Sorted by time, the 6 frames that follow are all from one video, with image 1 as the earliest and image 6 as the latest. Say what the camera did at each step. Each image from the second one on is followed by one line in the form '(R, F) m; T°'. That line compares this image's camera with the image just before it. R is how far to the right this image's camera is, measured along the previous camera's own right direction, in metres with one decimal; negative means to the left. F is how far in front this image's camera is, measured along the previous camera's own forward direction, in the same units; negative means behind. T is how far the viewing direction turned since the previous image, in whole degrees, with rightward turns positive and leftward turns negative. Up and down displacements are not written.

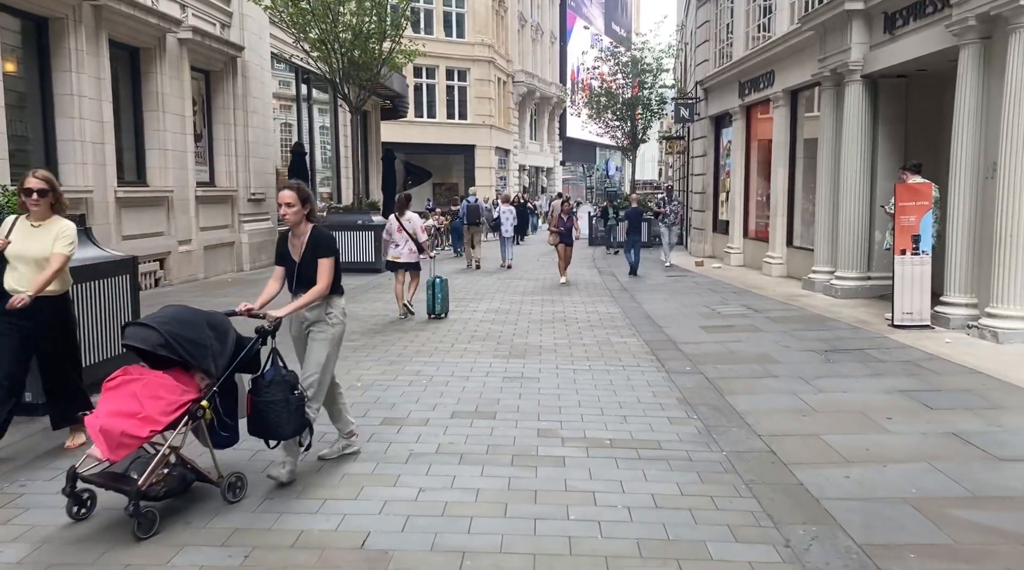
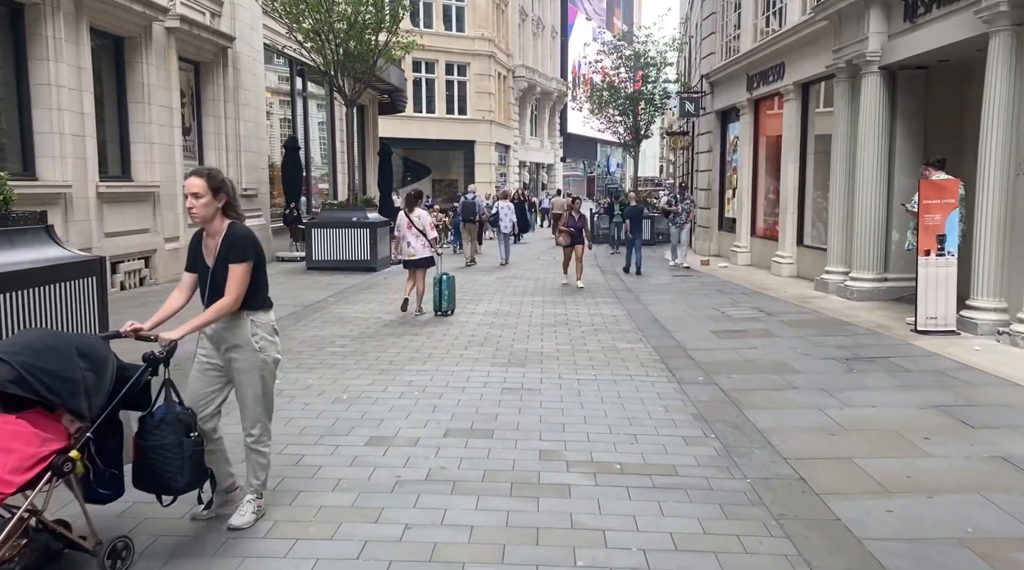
(0.0, +0.6) m; 0°
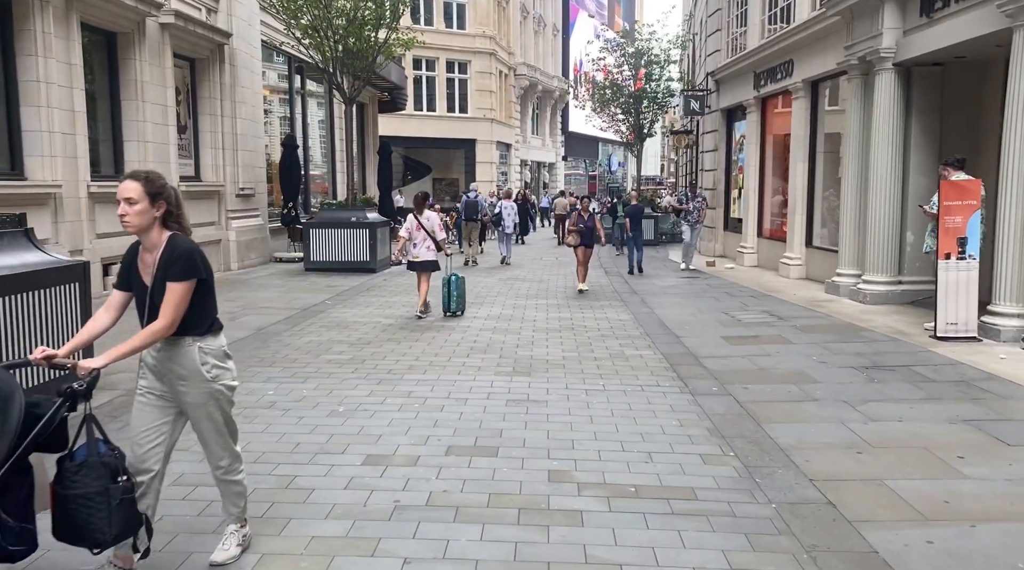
(0.0, +0.3) m; 0°
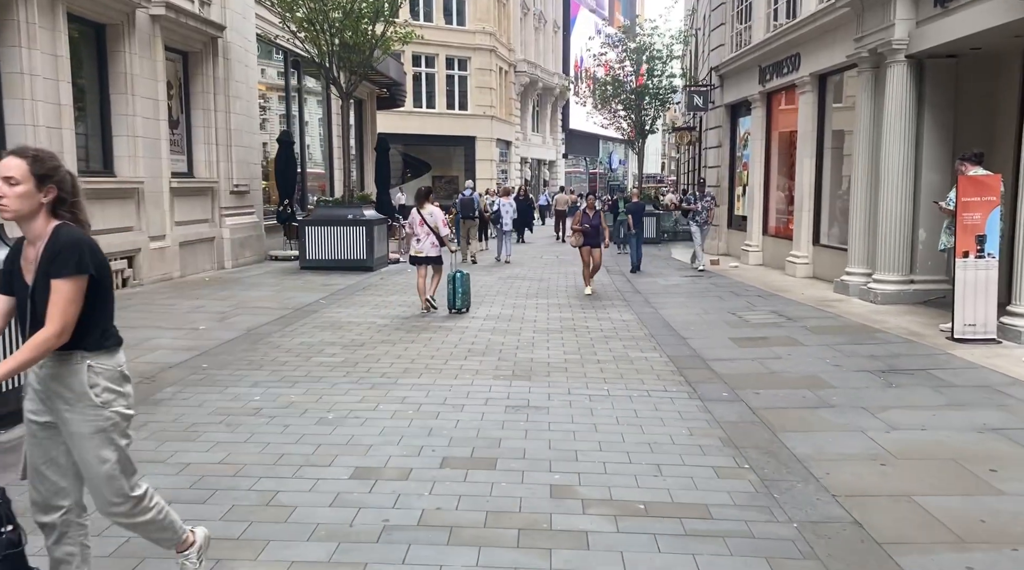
(0.0, +0.4) m; 0°
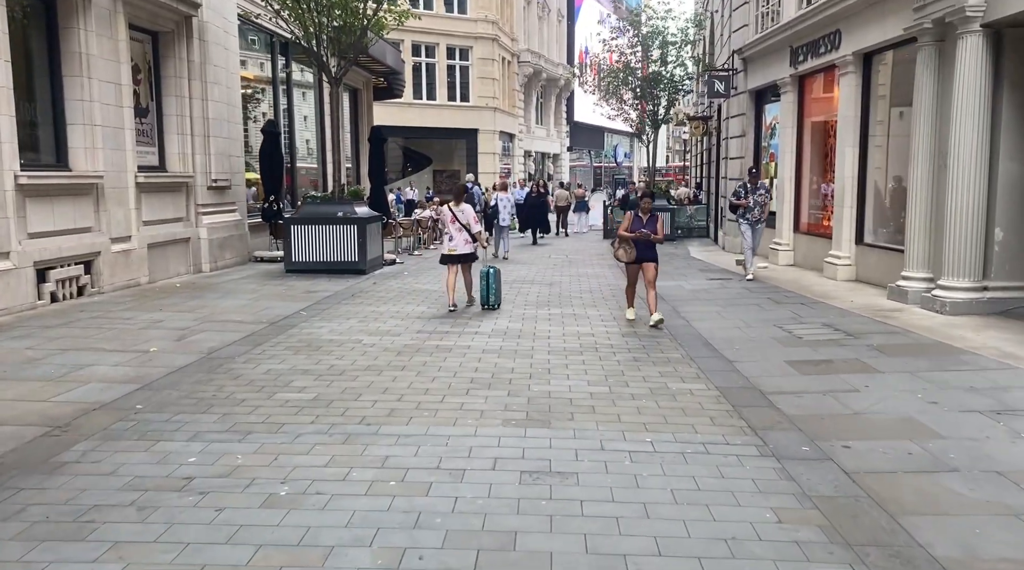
(-0.1, +1.6) m; 0°
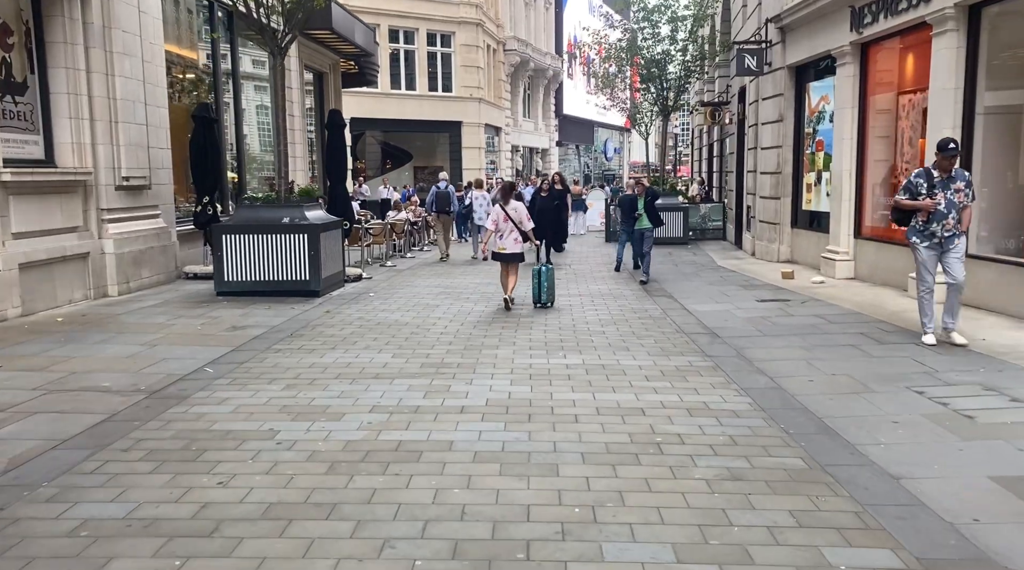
(-0.1, +3.2) m; +1°
